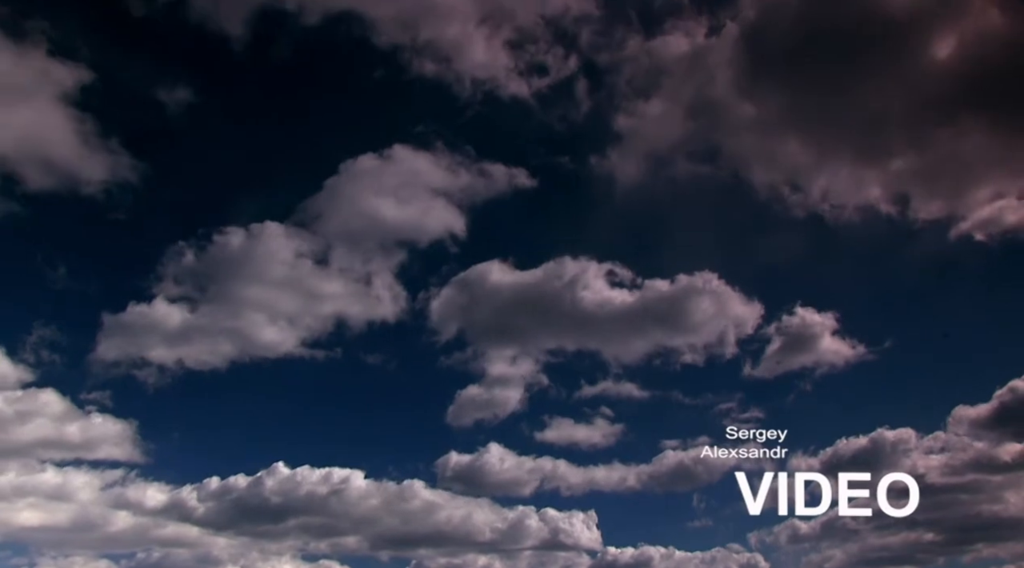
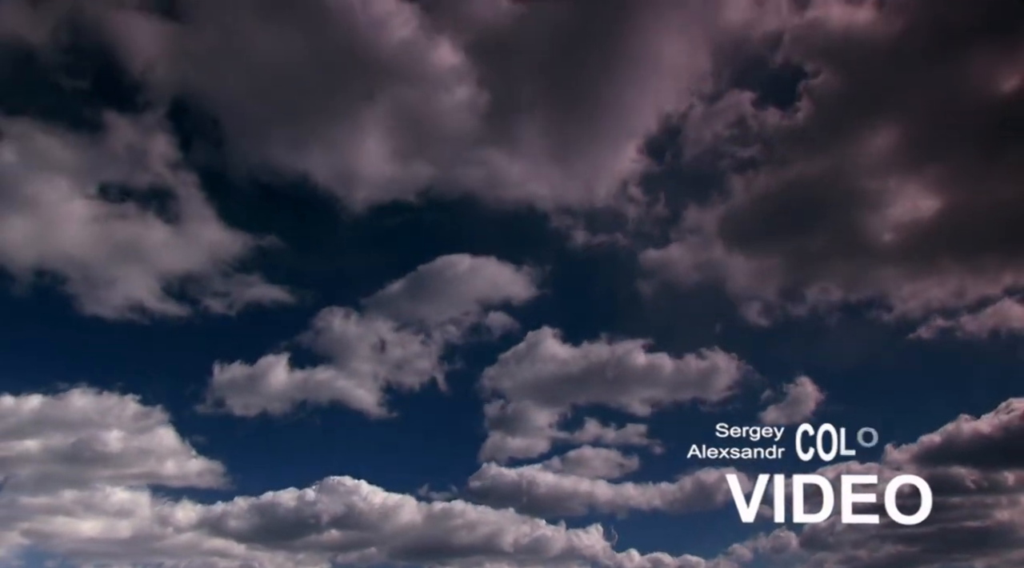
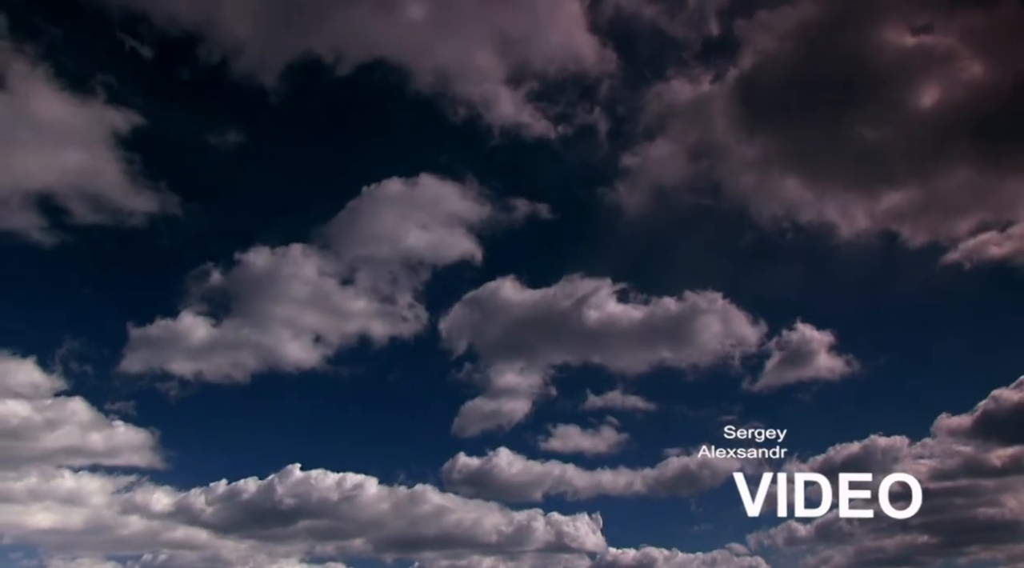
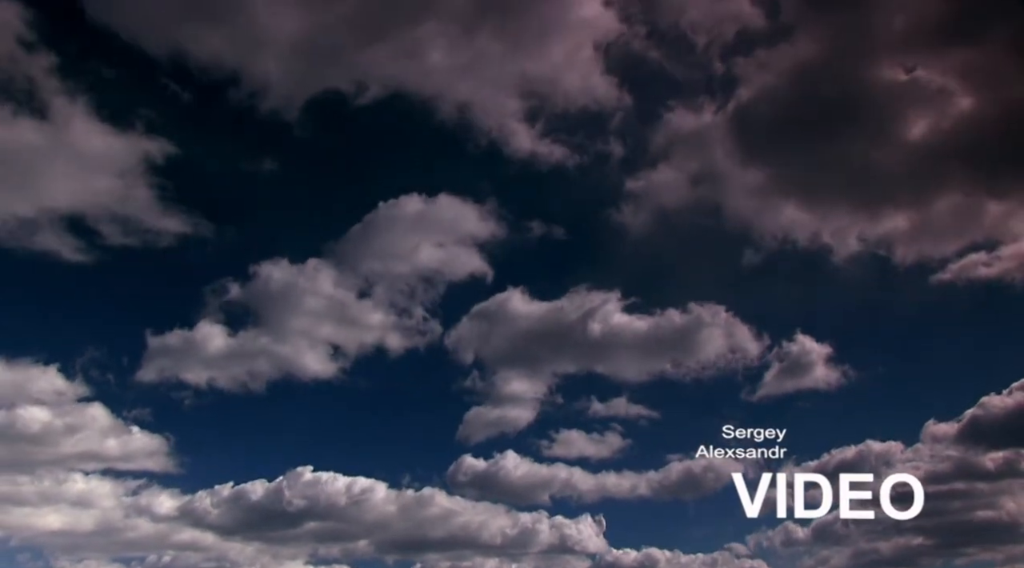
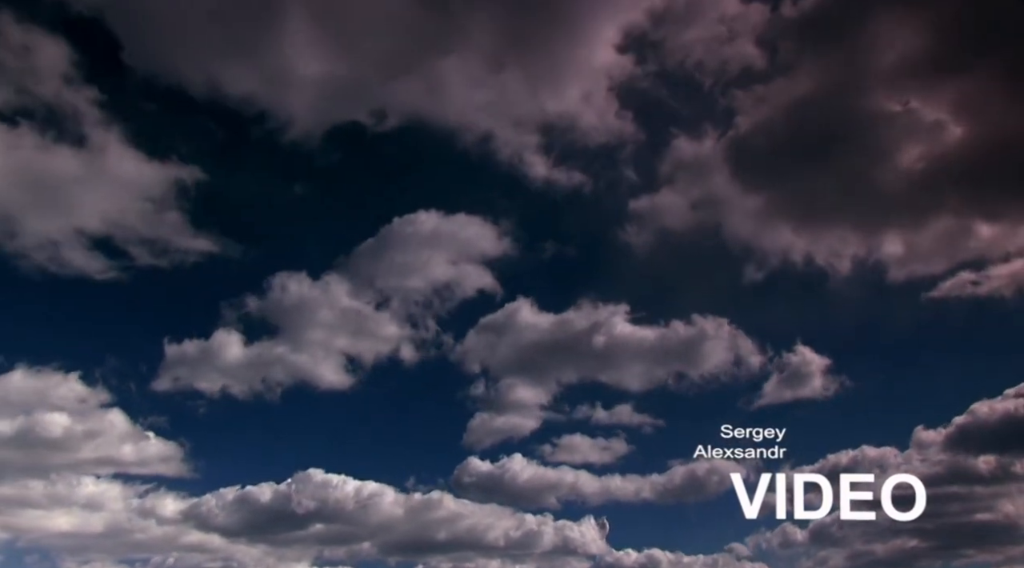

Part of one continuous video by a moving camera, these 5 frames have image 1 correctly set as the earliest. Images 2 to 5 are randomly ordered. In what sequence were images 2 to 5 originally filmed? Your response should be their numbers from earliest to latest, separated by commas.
3, 4, 5, 2
